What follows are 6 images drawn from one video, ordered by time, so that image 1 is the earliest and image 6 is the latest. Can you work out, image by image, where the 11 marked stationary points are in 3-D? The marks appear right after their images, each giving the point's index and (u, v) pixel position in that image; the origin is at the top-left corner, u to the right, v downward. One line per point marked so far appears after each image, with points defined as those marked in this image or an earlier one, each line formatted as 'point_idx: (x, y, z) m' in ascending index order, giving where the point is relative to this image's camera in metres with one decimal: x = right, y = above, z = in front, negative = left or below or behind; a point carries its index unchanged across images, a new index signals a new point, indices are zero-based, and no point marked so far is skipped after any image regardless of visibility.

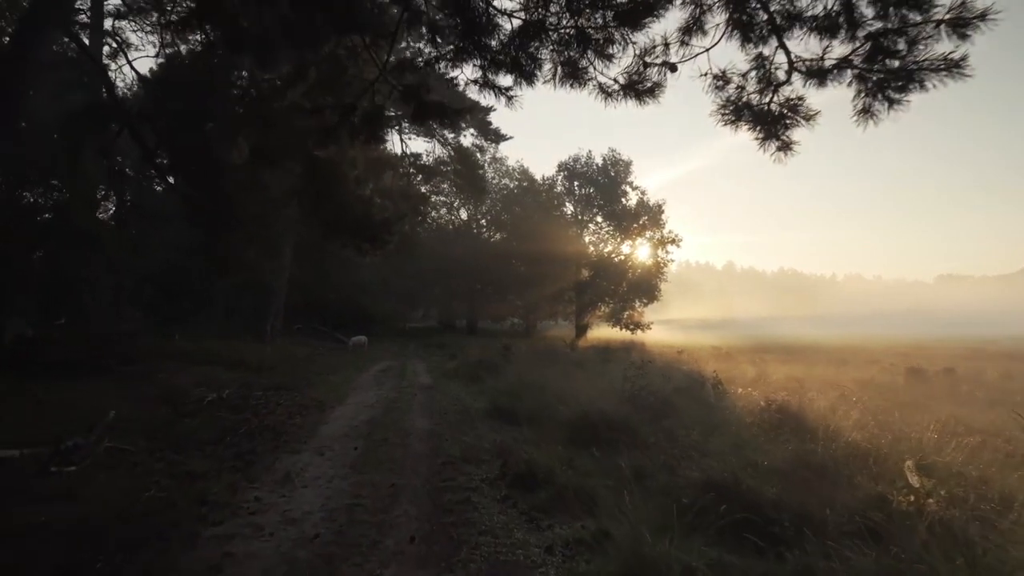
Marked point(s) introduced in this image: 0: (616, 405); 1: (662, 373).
0: (+2.0, -2.3, +12.3) m
1: (+4.4, -2.5, +18.4) m
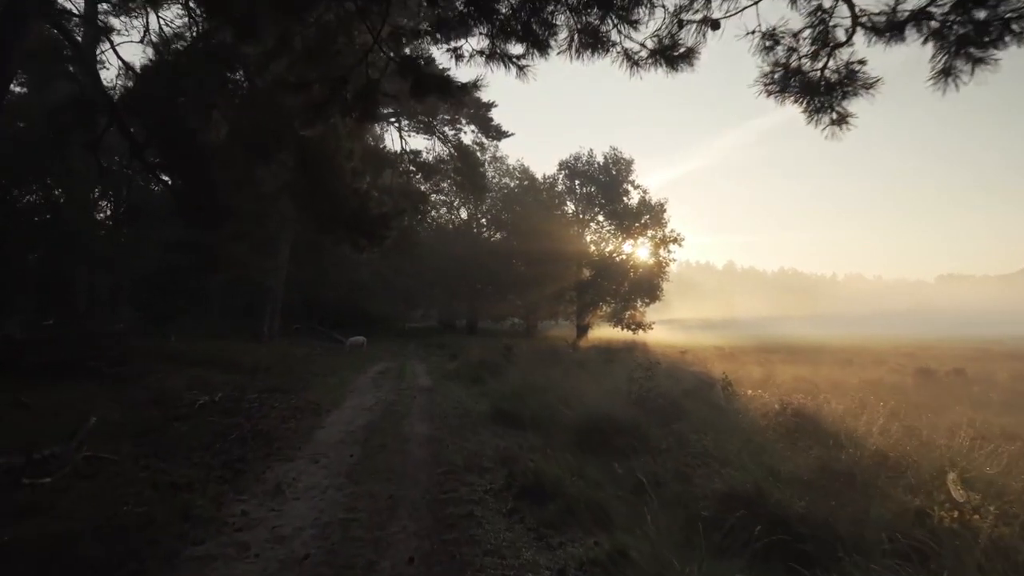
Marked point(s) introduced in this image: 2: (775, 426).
0: (+2.1, -2.2, +11.7) m
1: (+4.4, -2.5, +17.9) m
2: (+4.6, -2.4, +11.1) m
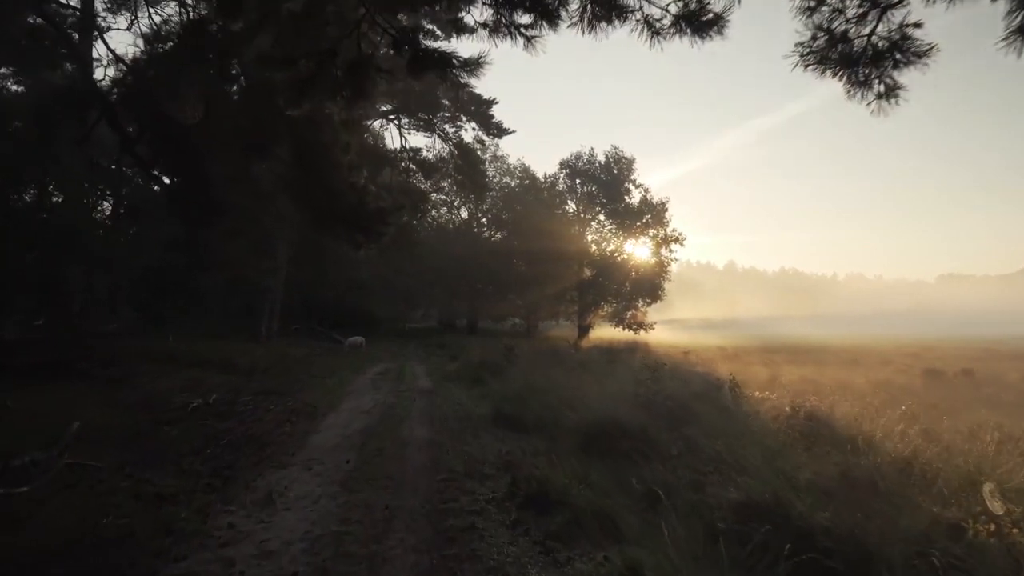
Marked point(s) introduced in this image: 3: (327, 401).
0: (+2.1, -2.2, +11.4) m
1: (+4.5, -2.4, +17.5) m
2: (+4.7, -2.4, +10.7) m
3: (-4.4, -2.7, +15.0) m
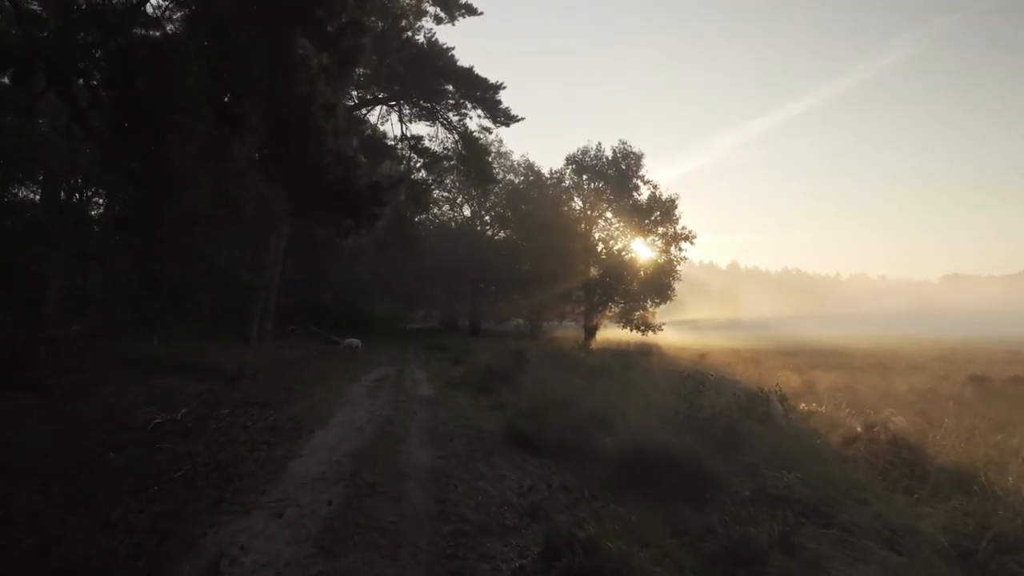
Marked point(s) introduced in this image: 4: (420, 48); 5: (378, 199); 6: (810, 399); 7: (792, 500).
0: (+2.4, -2.2, +9.4) m
1: (+4.8, -2.4, +15.6) m
2: (+5.0, -2.4, +8.8) m
3: (-4.1, -2.6, +13.1) m
4: (-2.8, +6.9, +18.4) m
5: (-2.3, +1.5, +10.9) m
6: (+7.3, -2.7, +15.4) m
7: (+3.3, -2.4, +7.4) m
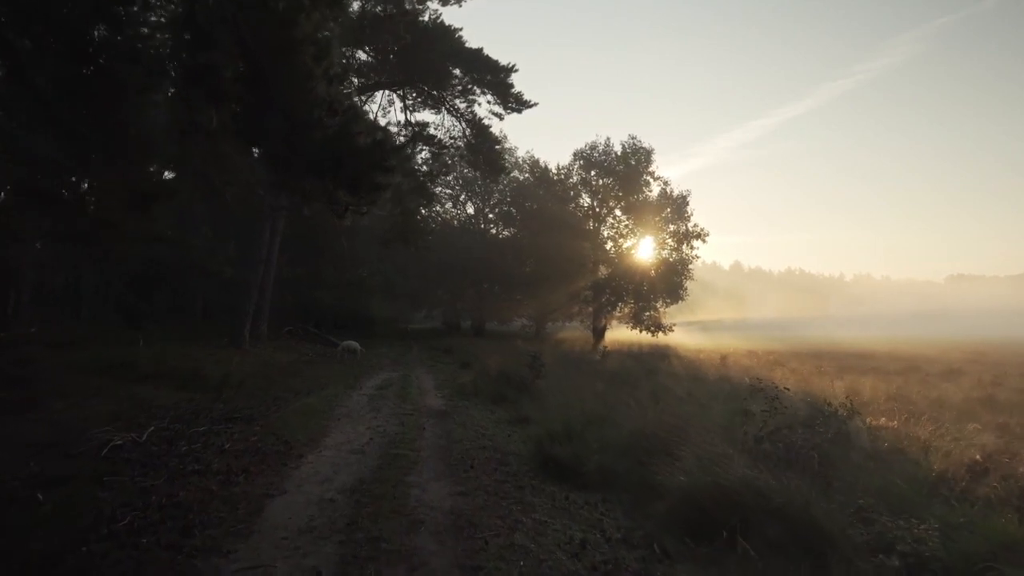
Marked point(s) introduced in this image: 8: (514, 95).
0: (+2.9, -2.1, +7.5) m
1: (+5.3, -2.3, +13.6) m
2: (+5.5, -2.3, +6.9) m
3: (-3.7, -2.6, +11.2) m
4: (-2.3, +7.0, +16.5) m
5: (-1.9, +1.5, +9.0) m
6: (+7.8, -2.6, +13.4) m
7: (+3.7, -2.3, +5.5) m
8: (+0.1, +5.6, +17.1) m
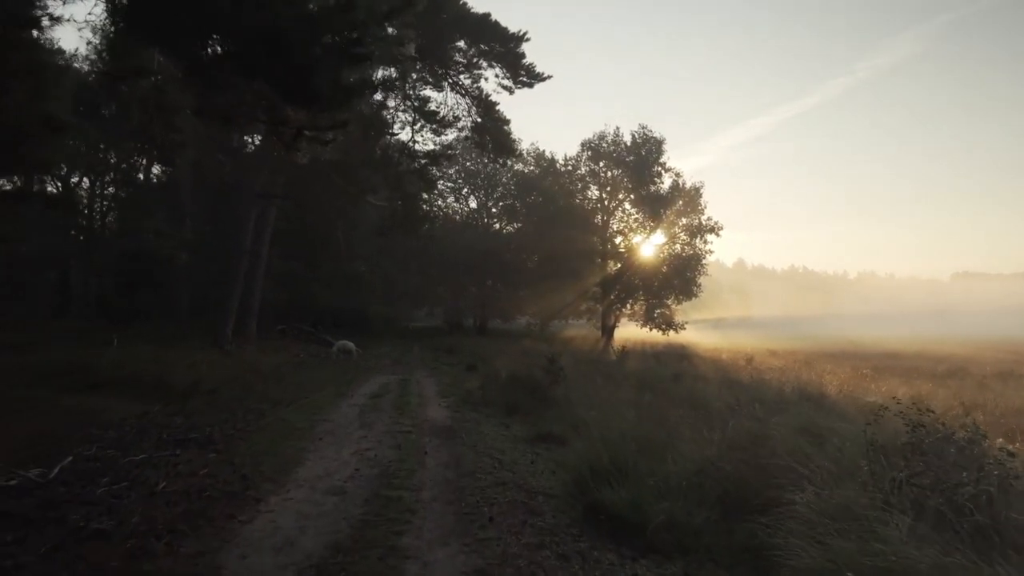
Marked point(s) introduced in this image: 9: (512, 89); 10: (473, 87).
0: (+3.3, -1.9, +5.0) m
1: (+5.6, -2.1, +11.1) m
2: (+5.8, -2.1, +4.3) m
3: (-3.3, -2.4, +8.7) m
4: (-1.9, +7.2, +14.0) m
5: (-1.5, +1.7, +6.5) m
6: (+8.1, -2.5, +10.9) m
7: (+4.1, -2.2, +3.0) m
8: (+0.5, +5.8, +14.6) m
9: (+0.2, +5.1, +14.7) m
10: (-0.9, +5.8, +16.8) m
